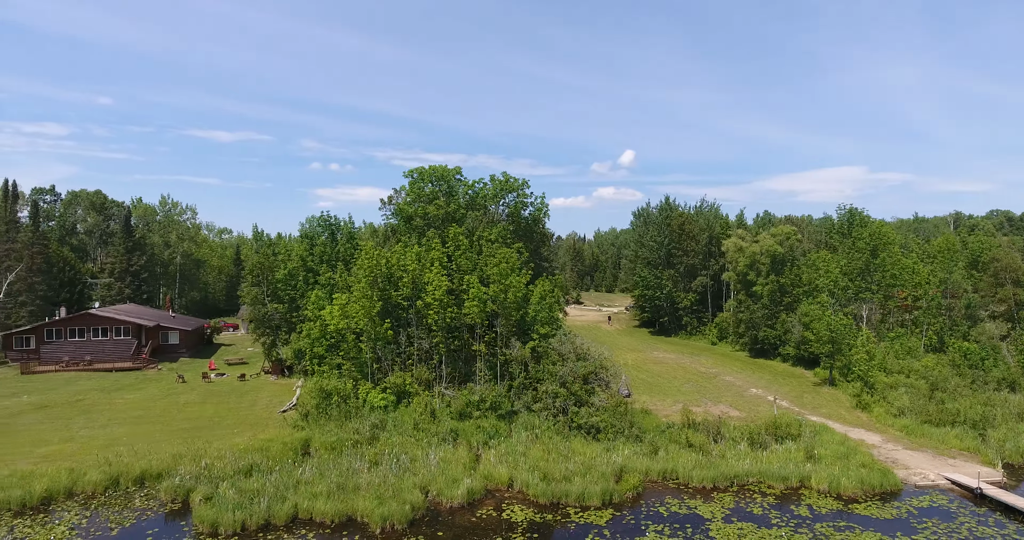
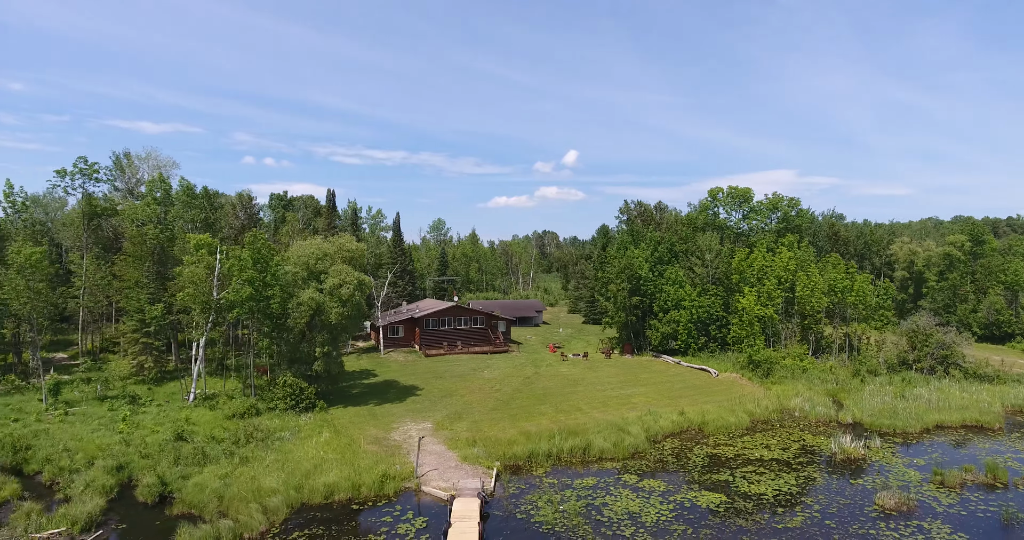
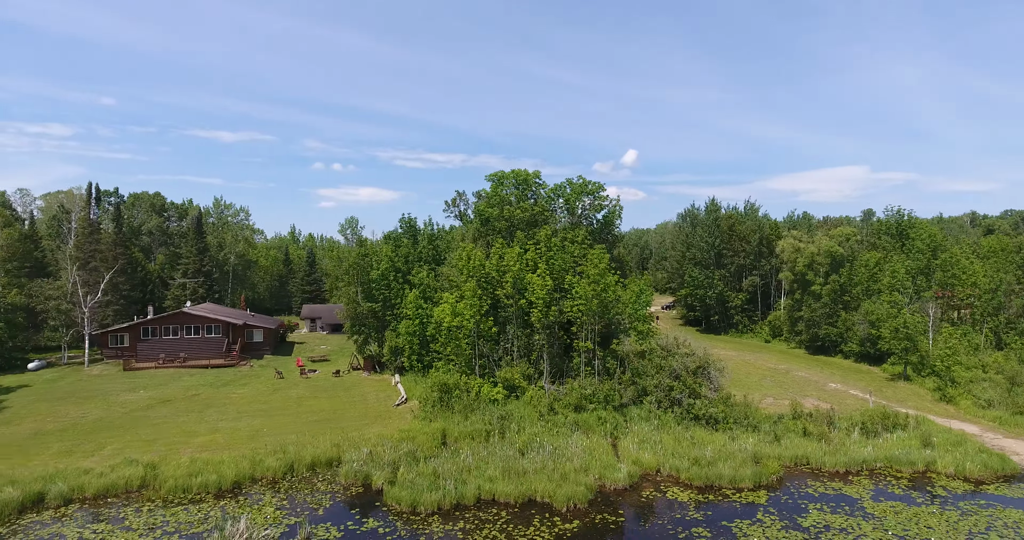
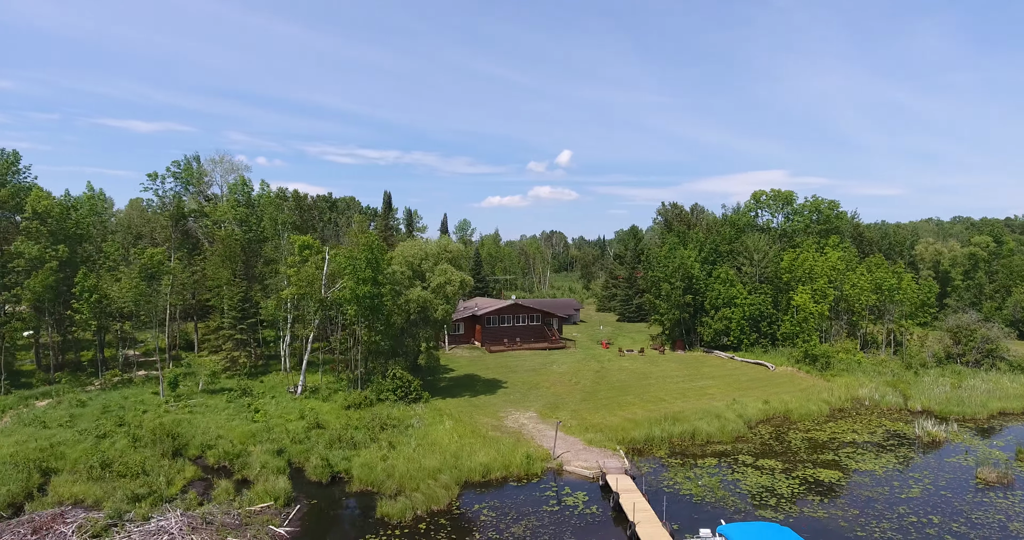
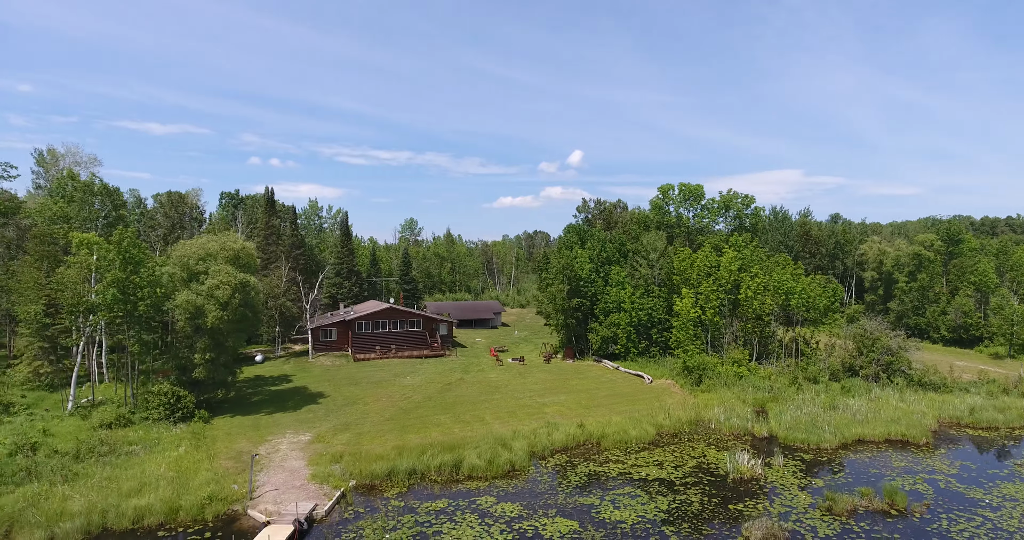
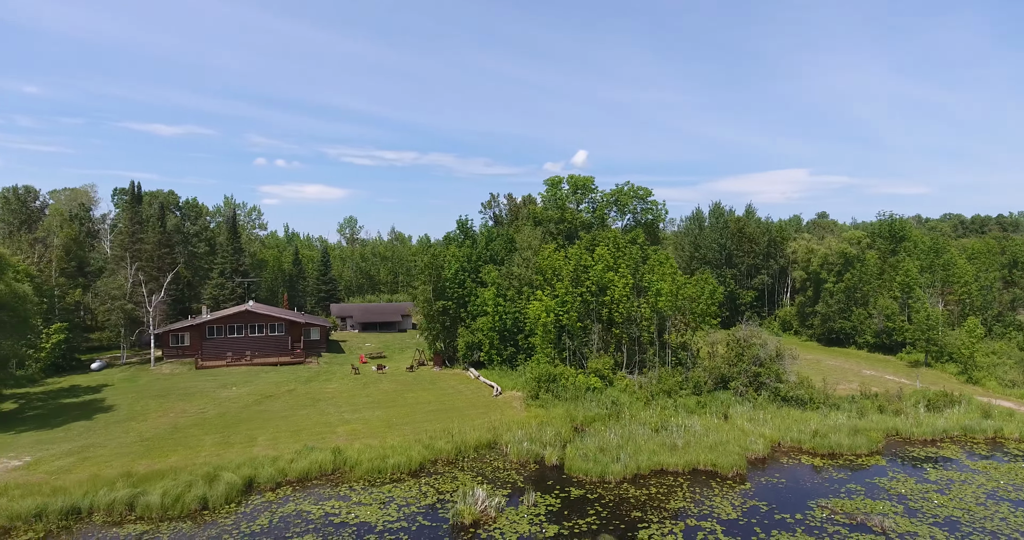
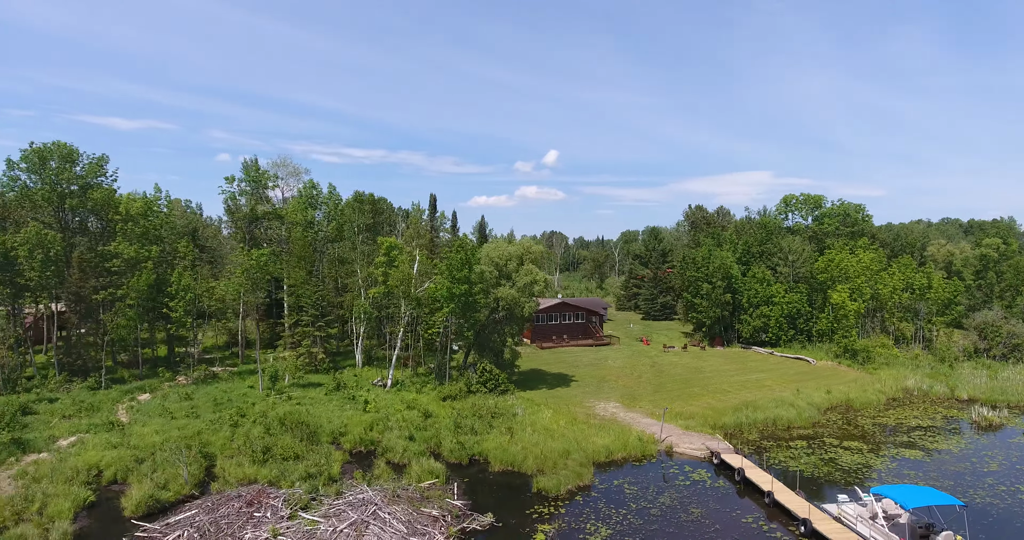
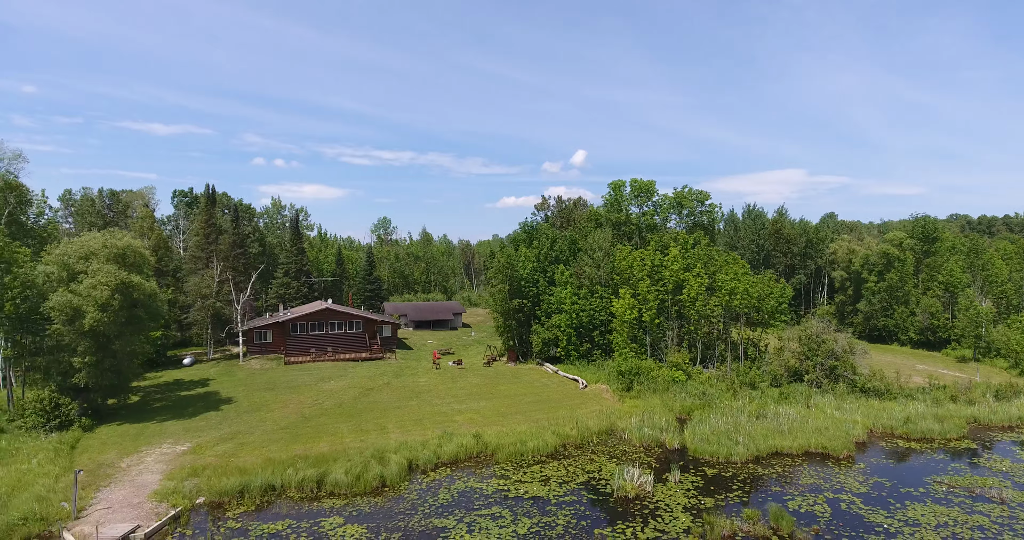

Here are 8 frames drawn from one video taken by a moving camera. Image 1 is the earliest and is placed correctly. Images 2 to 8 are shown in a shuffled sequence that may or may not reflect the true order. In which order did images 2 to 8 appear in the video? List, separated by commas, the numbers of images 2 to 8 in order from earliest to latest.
3, 6, 8, 5, 2, 4, 7
